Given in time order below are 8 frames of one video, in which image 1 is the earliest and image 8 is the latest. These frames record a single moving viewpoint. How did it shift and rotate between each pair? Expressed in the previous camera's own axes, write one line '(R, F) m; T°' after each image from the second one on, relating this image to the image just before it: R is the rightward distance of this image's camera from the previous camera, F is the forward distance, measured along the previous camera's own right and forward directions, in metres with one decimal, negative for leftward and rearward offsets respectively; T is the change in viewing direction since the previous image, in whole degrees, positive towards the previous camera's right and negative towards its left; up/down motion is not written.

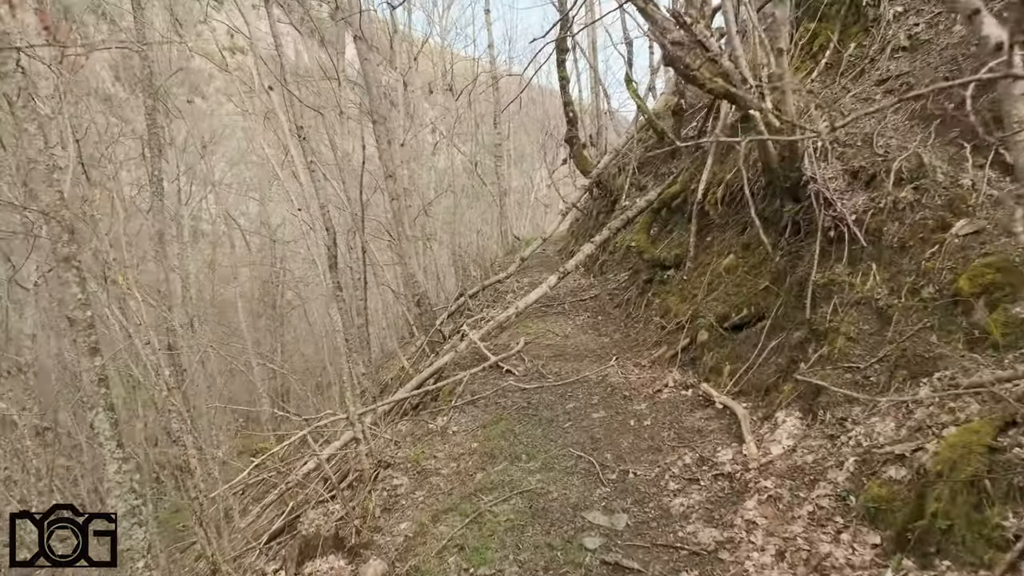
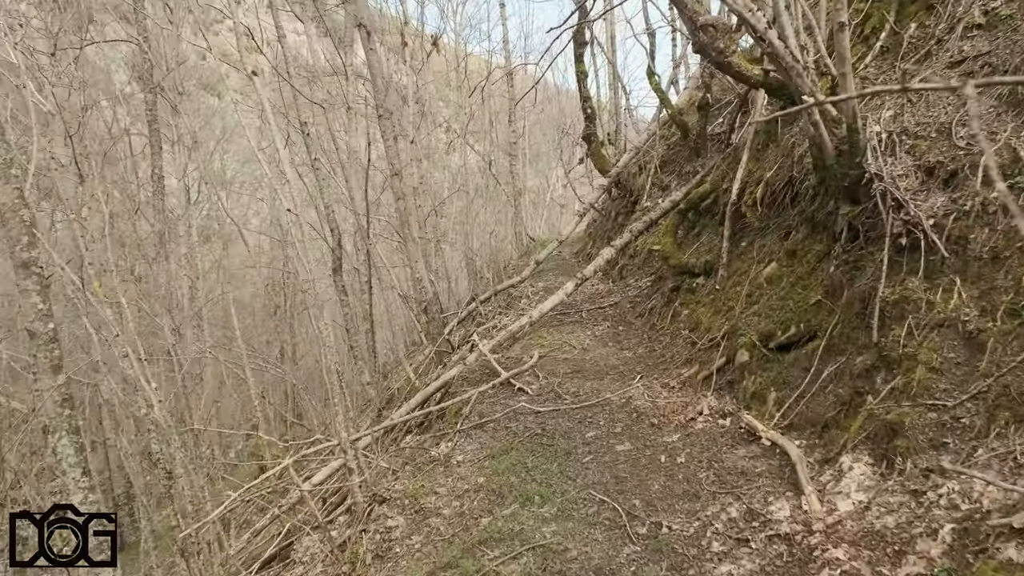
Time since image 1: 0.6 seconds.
(0.0, +0.5) m; -1°
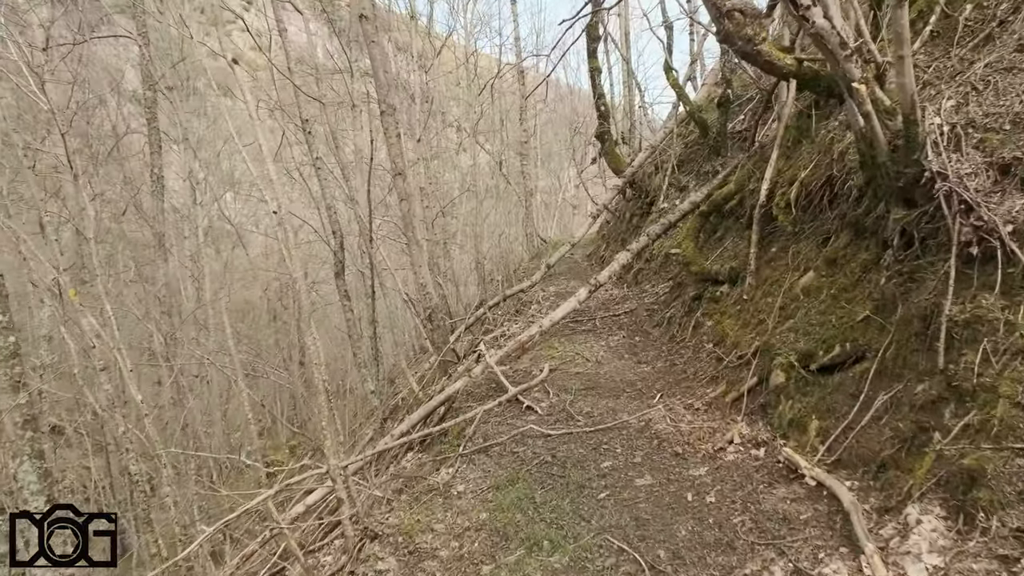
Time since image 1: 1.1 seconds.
(0.0, +0.4) m; -1°
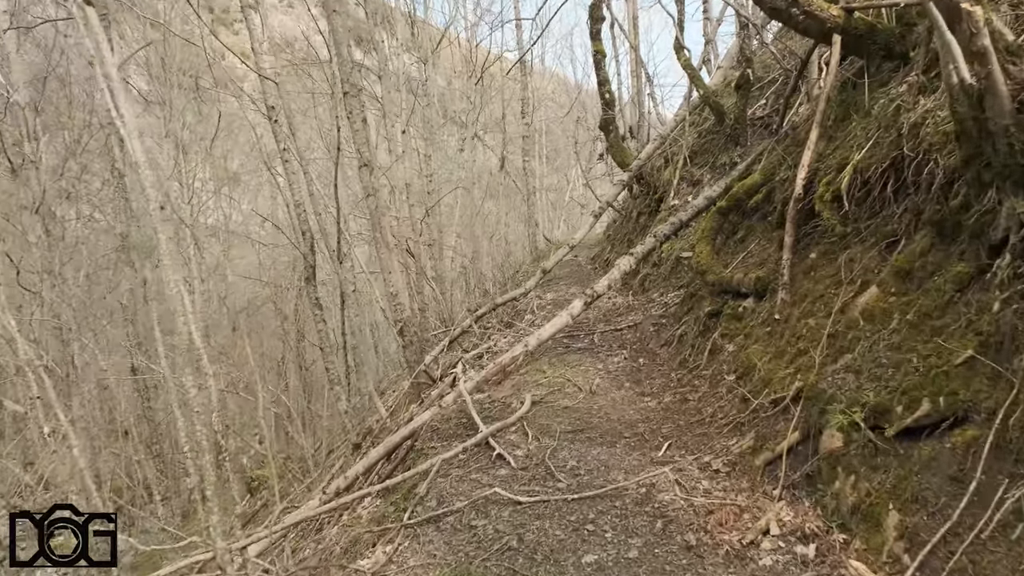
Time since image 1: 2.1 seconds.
(+0.2, +0.9) m; -1°
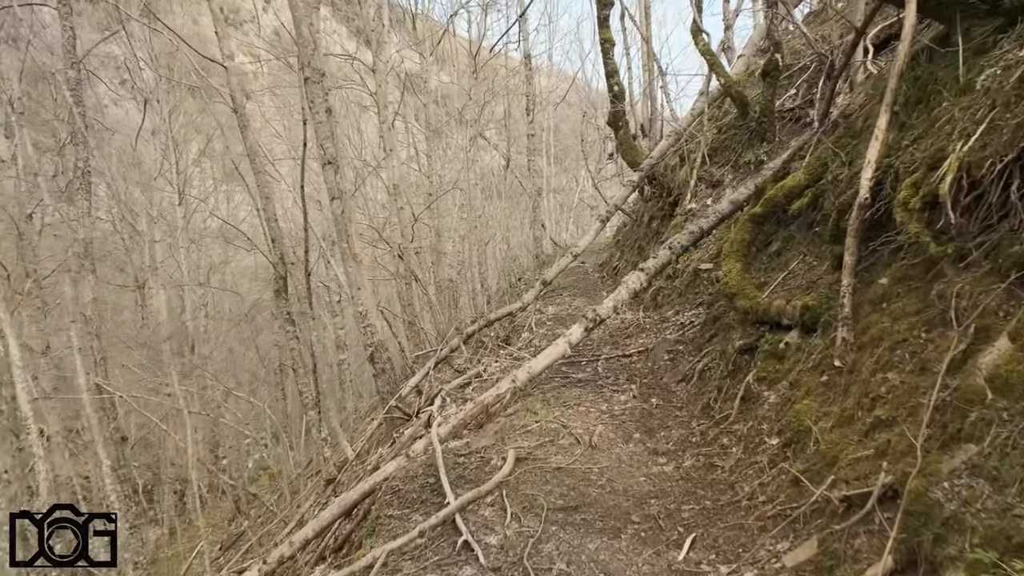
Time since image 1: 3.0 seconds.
(+0.1, +0.8) m; -1°
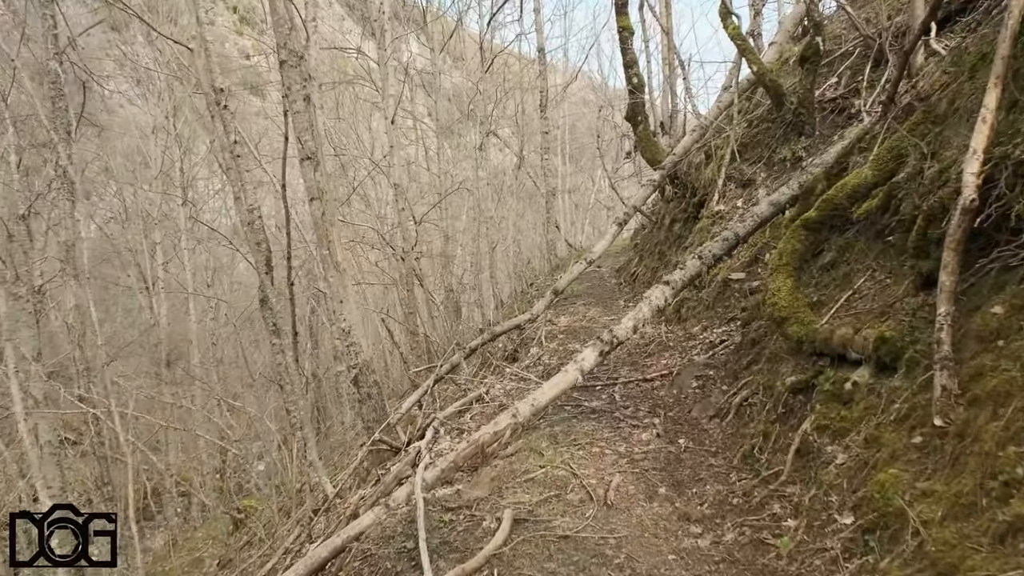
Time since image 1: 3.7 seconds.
(+0.1, +0.6) m; -1°
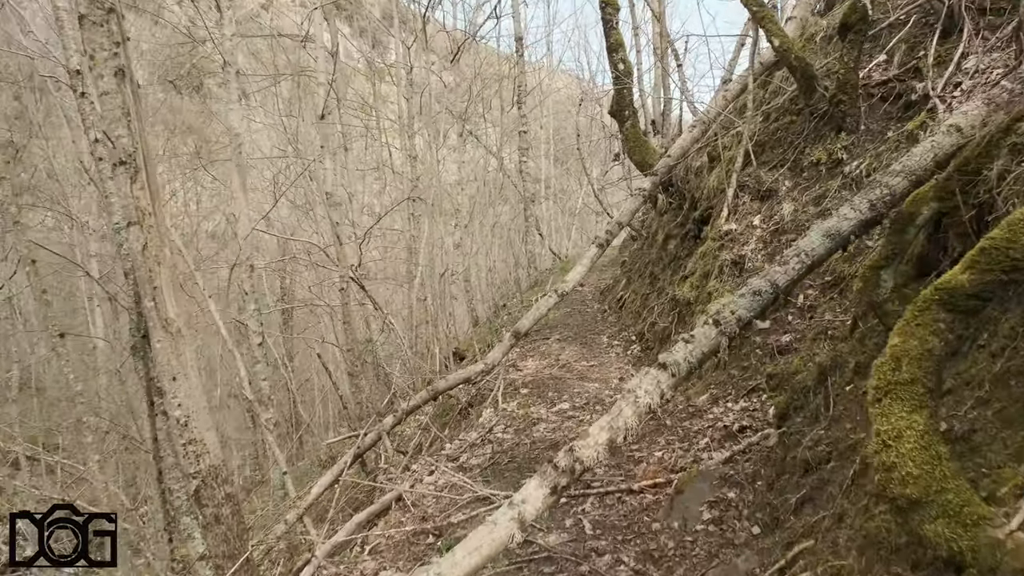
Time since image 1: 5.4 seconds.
(+0.2, +1.4) m; +1°
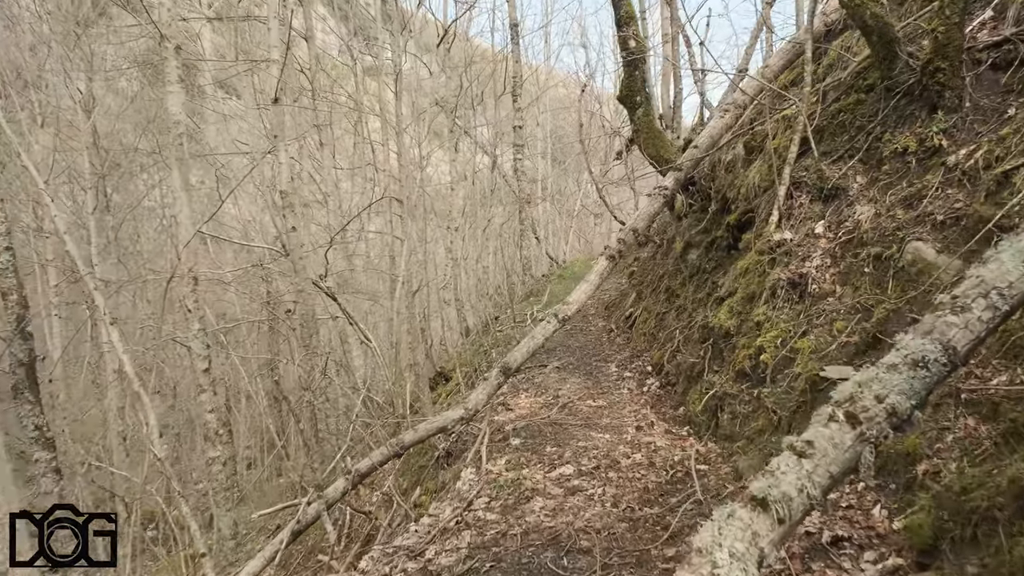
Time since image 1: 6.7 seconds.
(0.0, +1.0) m; 0°
